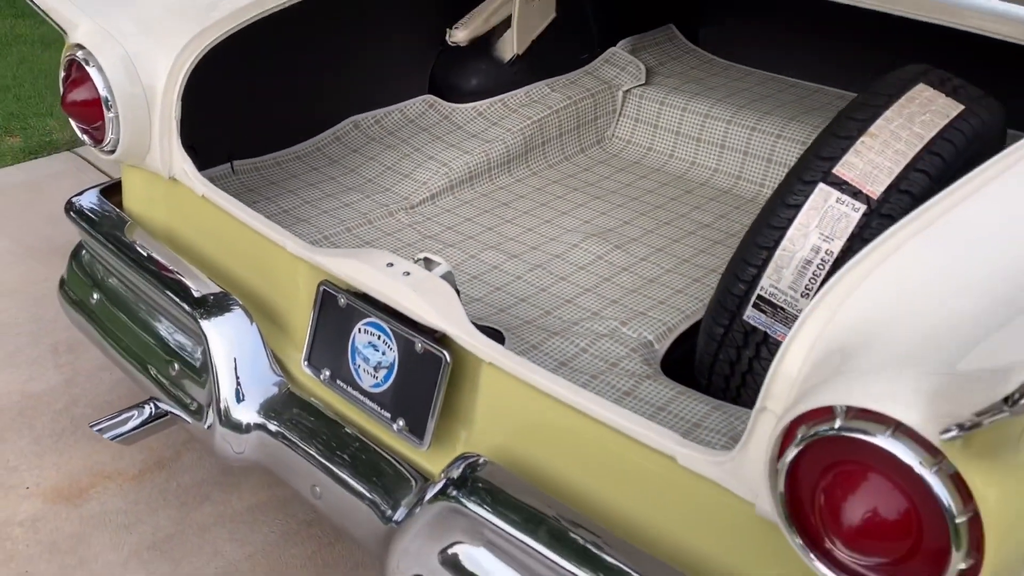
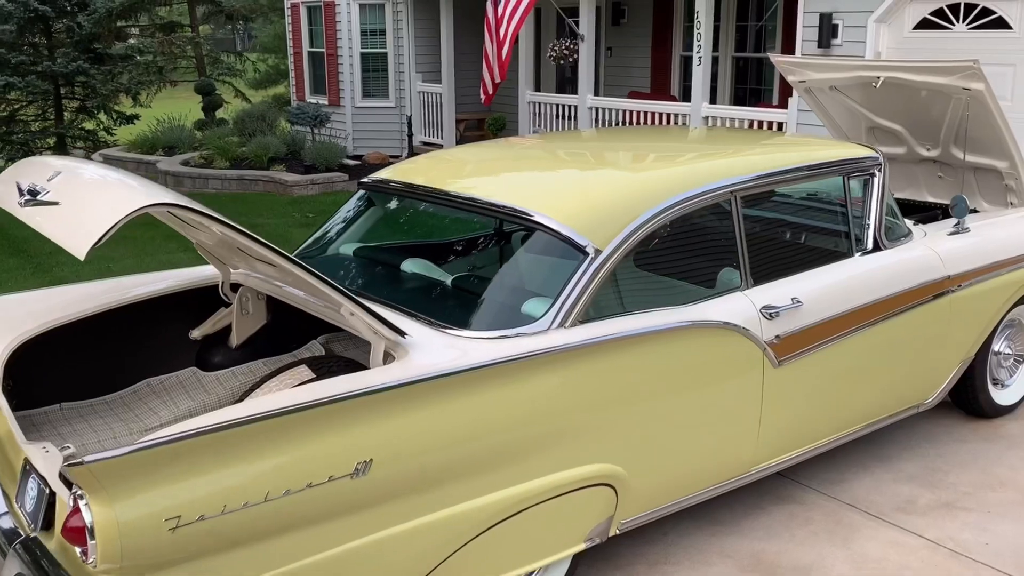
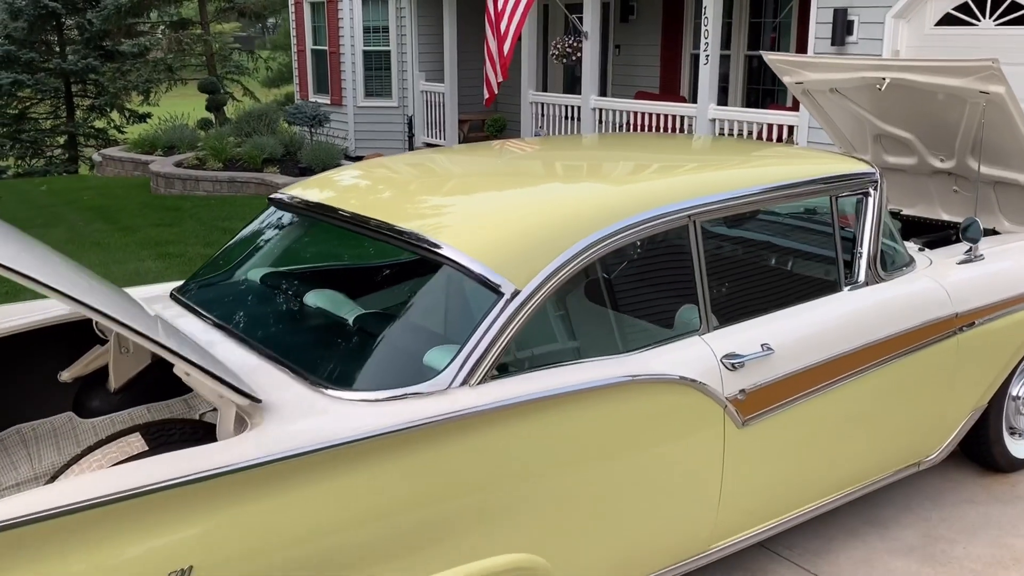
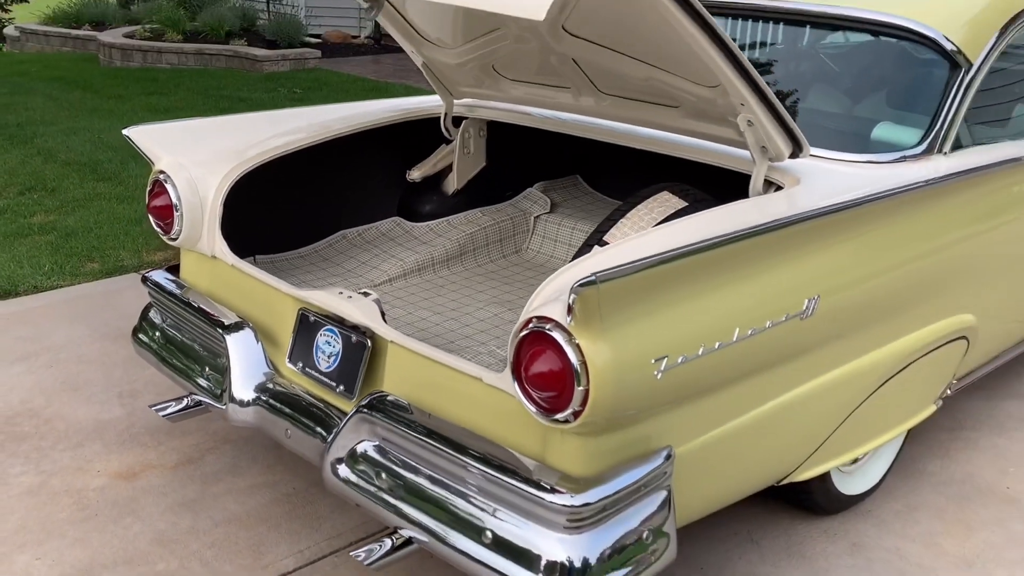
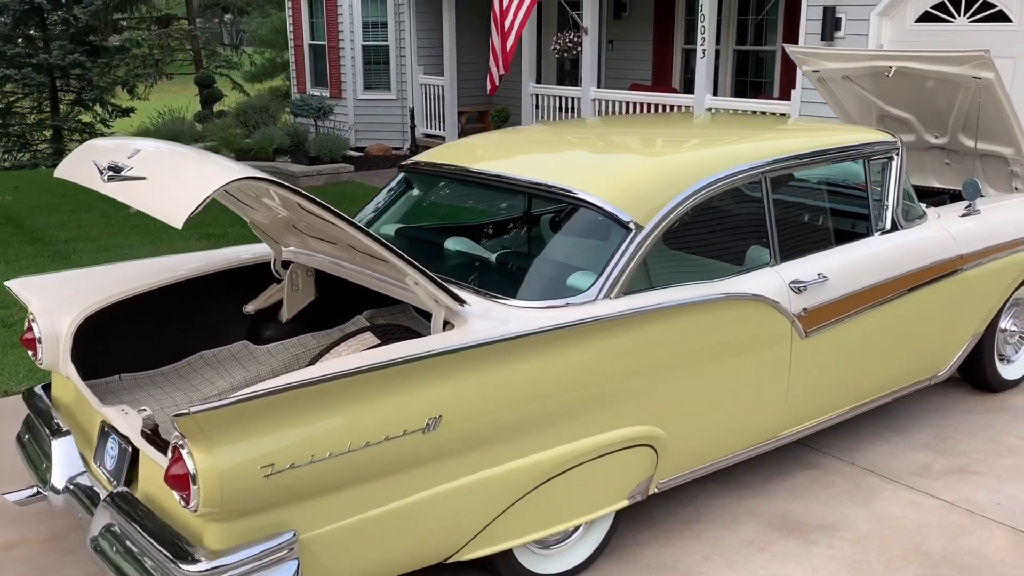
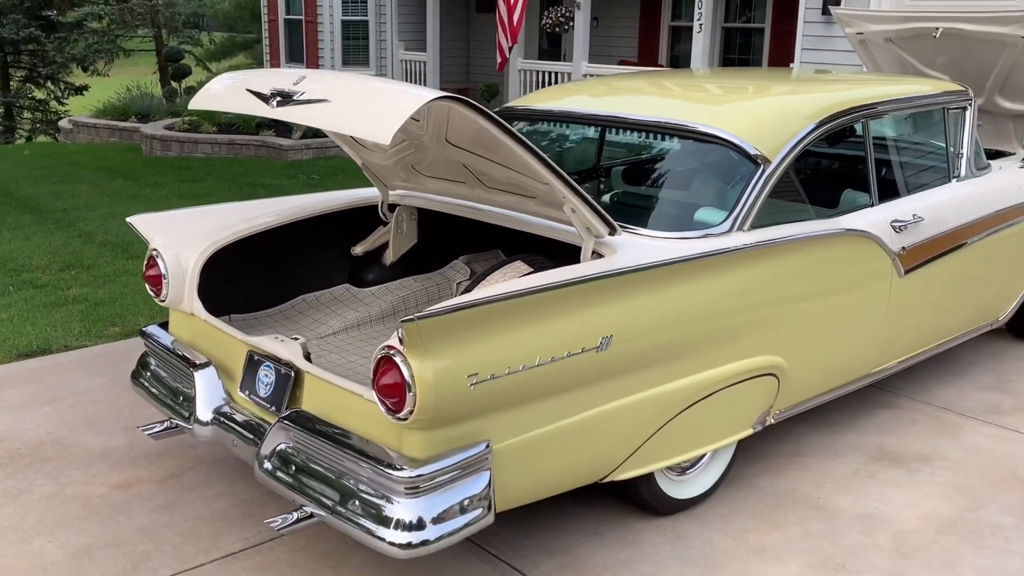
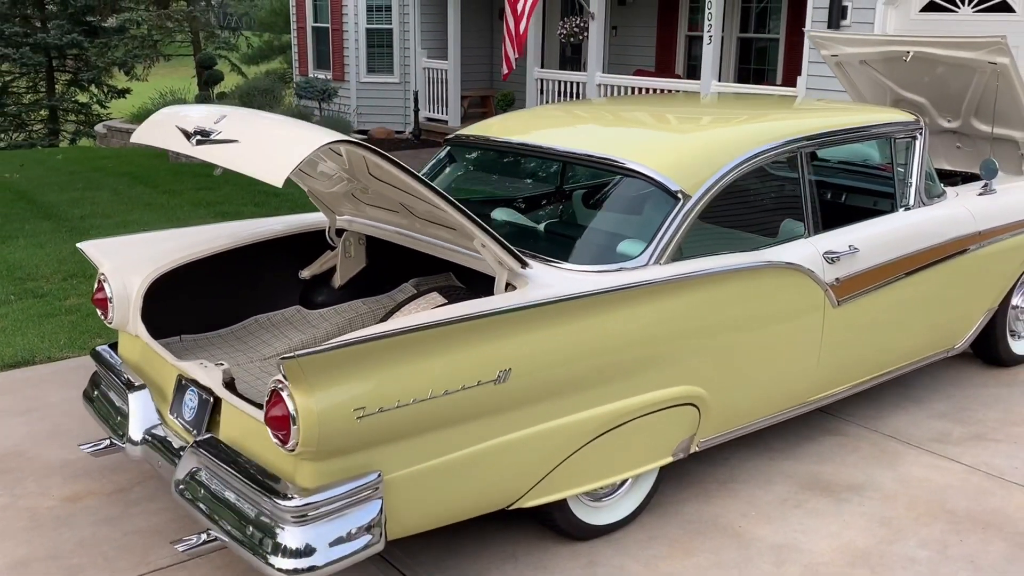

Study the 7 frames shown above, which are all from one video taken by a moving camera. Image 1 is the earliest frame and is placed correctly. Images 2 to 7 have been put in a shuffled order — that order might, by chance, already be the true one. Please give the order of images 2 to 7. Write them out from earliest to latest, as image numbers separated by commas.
4, 6, 7, 5, 2, 3
